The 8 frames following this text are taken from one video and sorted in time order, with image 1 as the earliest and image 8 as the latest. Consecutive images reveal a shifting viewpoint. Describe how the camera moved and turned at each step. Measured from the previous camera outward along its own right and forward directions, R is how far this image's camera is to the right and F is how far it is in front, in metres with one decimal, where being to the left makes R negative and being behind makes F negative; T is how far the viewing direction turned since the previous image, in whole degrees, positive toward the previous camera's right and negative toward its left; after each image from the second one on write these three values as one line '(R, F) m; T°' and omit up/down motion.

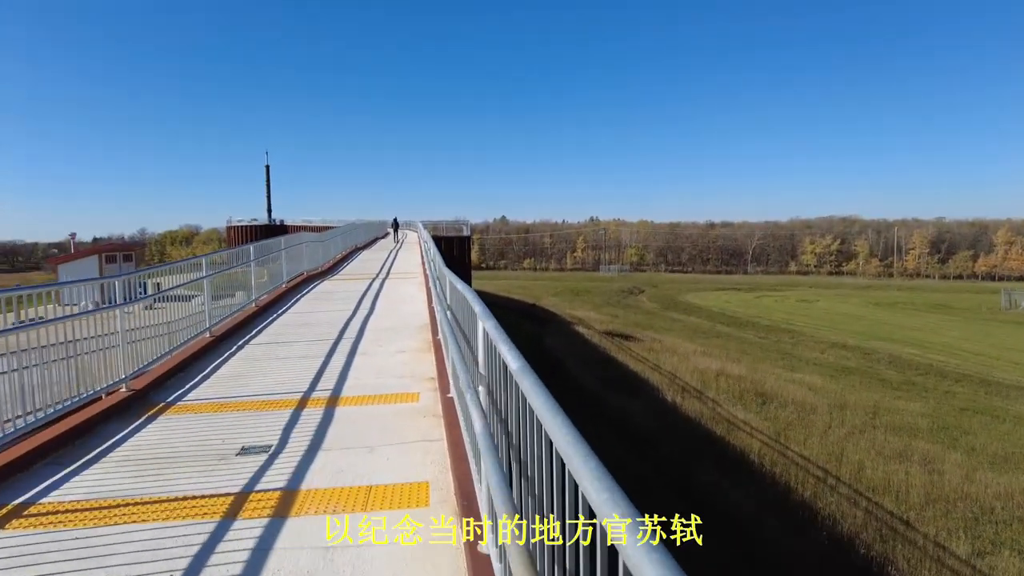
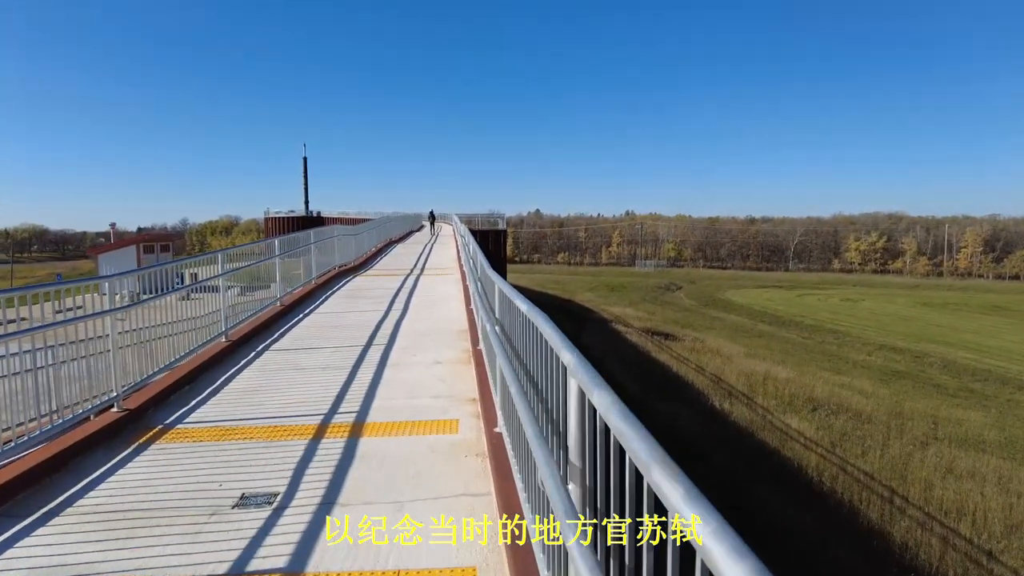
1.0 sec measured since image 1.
(-0.2, +0.8) m; -3°
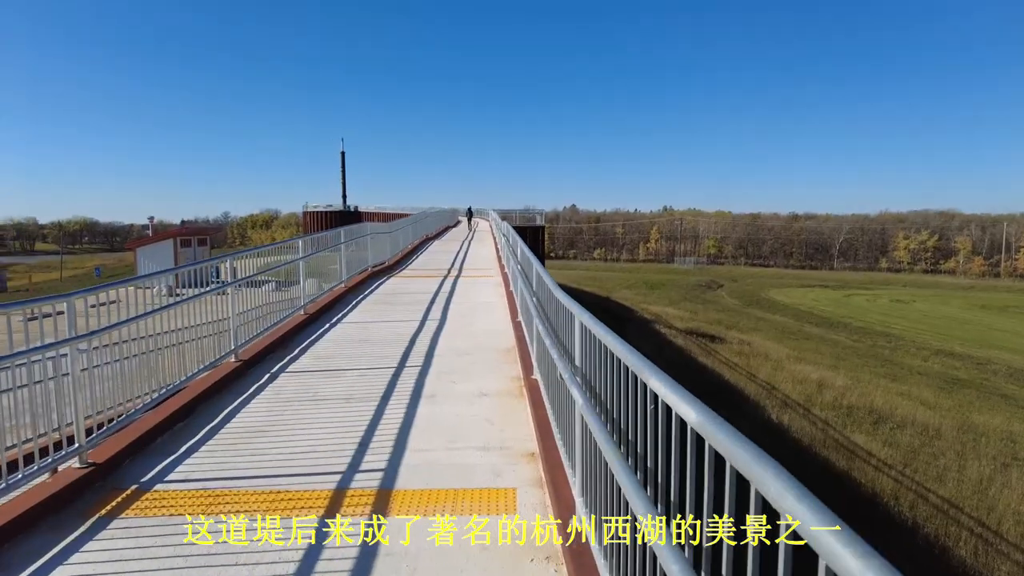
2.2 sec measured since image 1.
(-0.2, +1.0) m; -3°
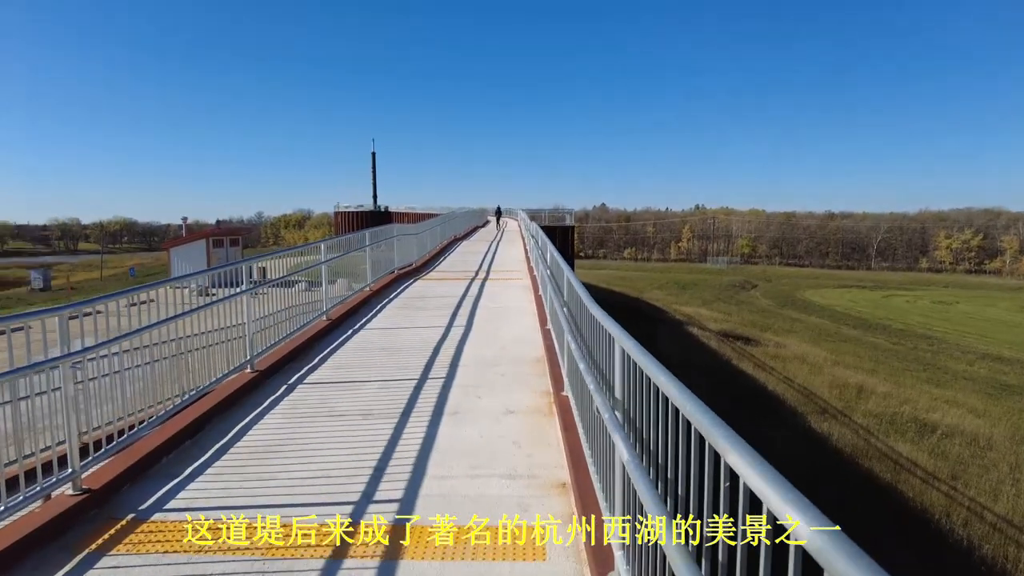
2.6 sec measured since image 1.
(0.0, +0.3) m; -3°
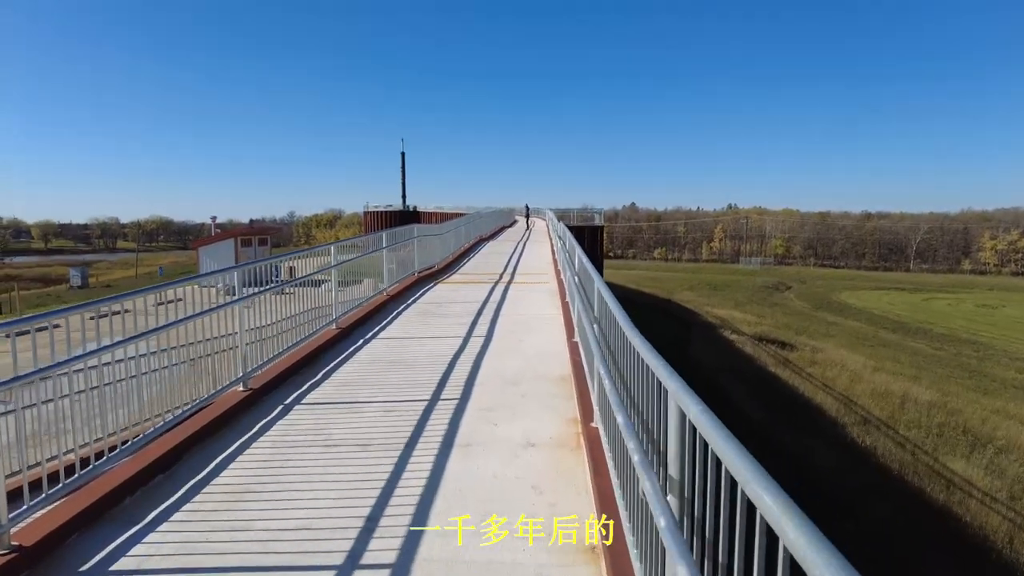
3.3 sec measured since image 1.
(0.0, +0.6) m; -3°
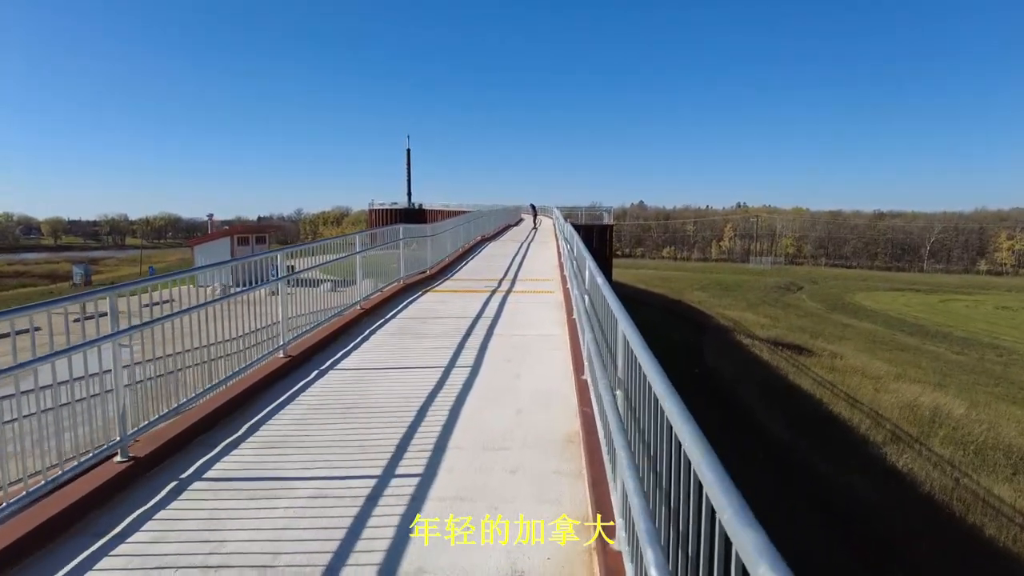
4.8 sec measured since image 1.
(+0.1, +1.3) m; -1°
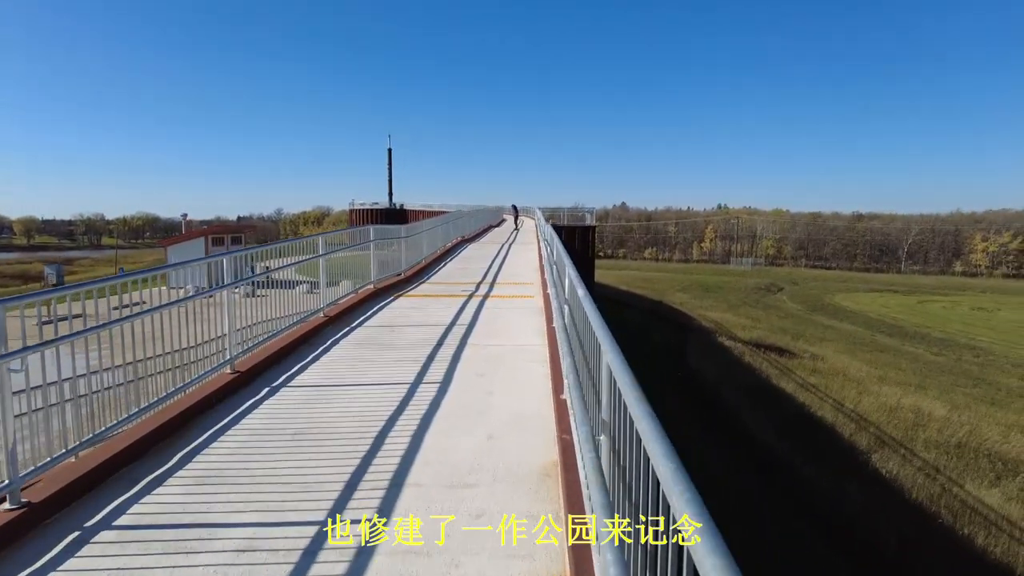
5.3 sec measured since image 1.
(+0.1, +0.5) m; +2°
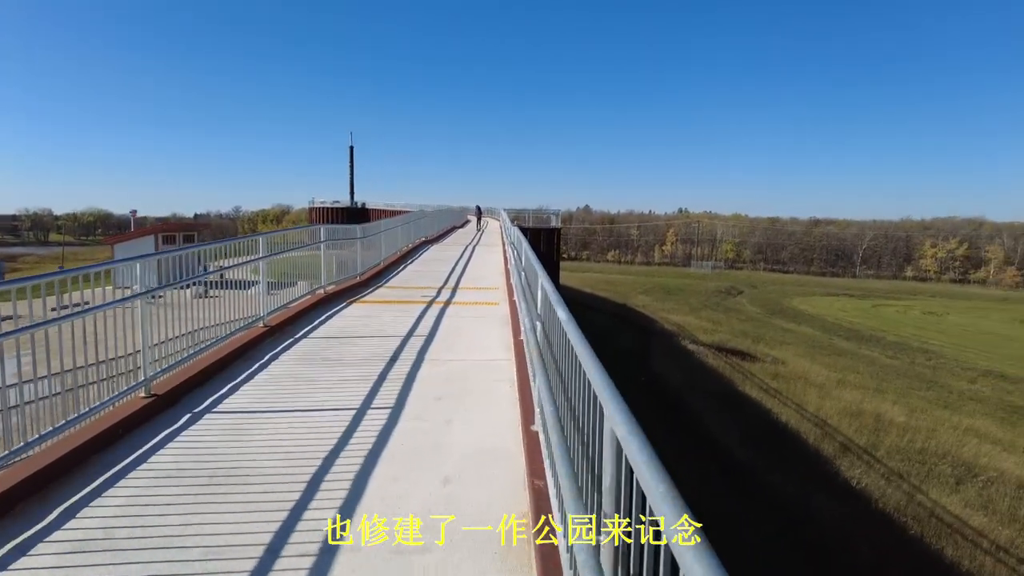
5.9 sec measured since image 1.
(0.0, +0.6) m; +3°
